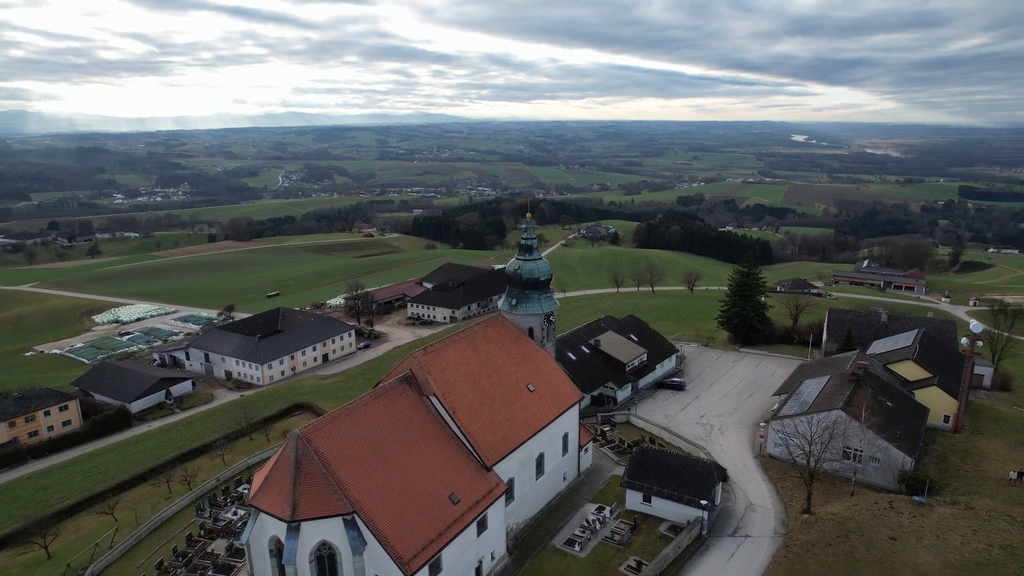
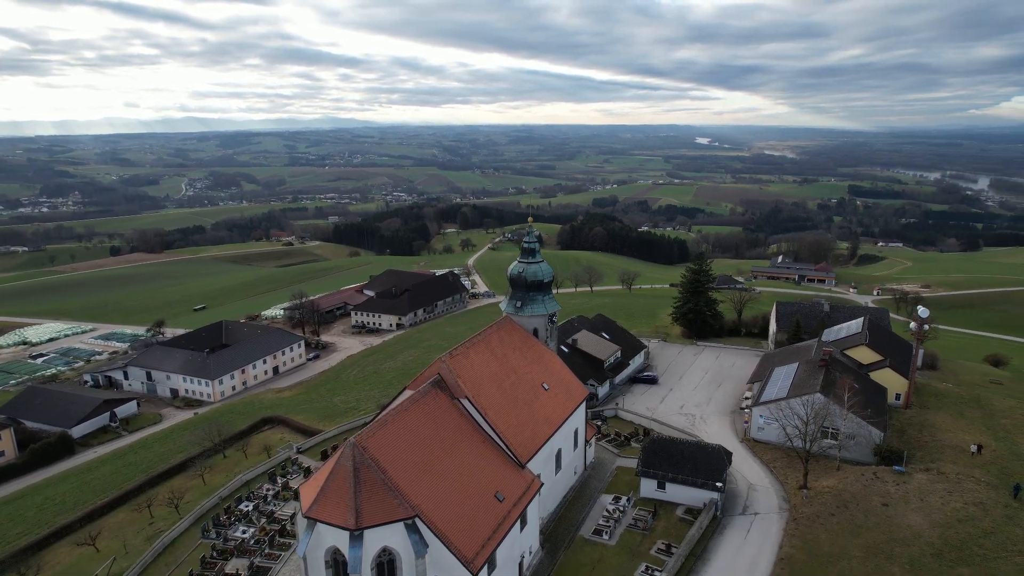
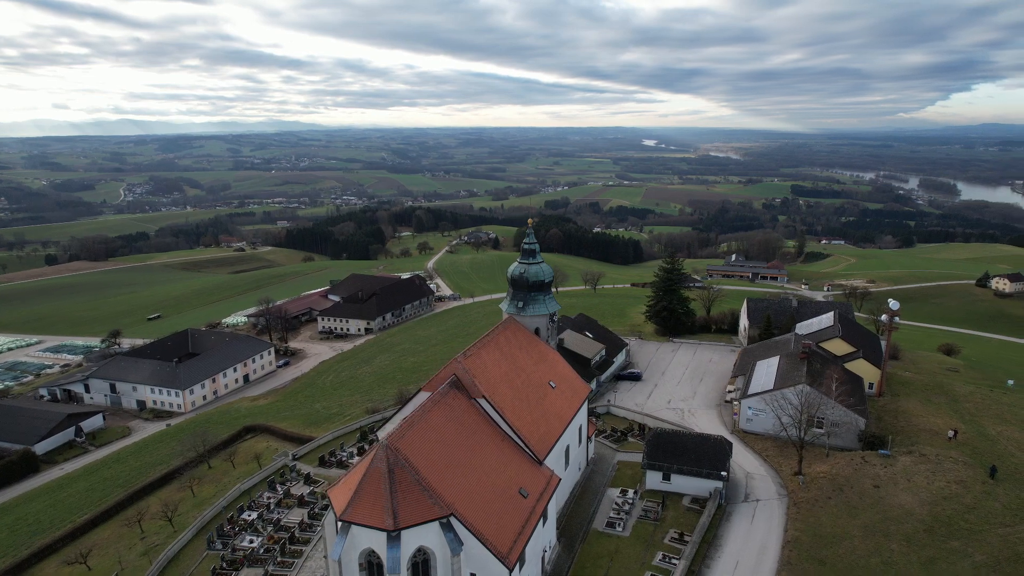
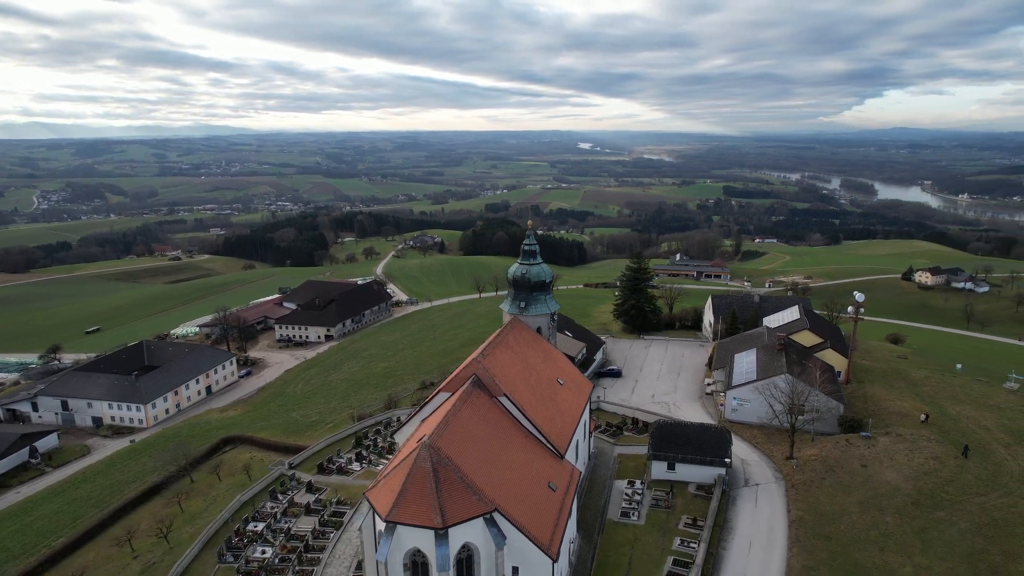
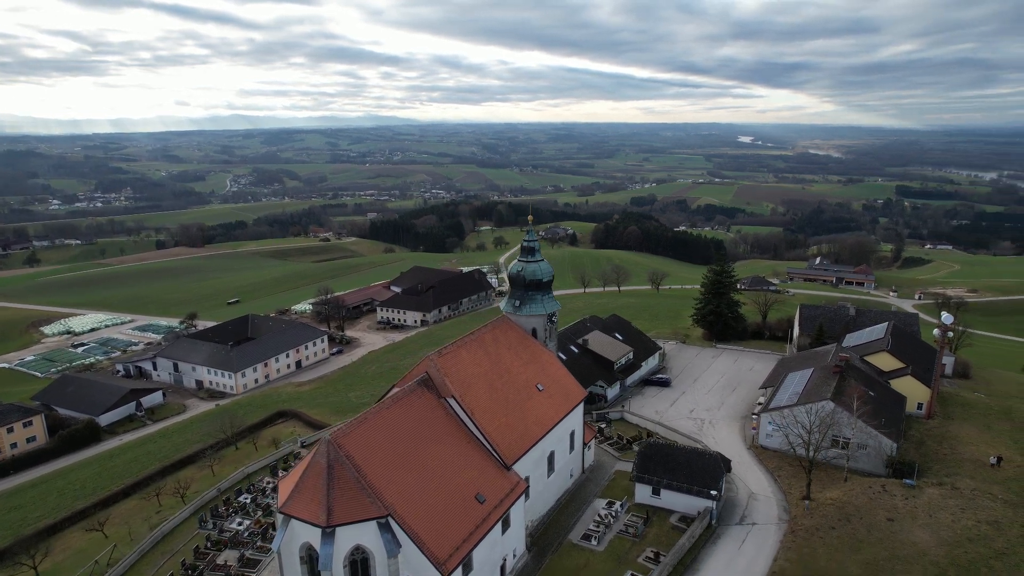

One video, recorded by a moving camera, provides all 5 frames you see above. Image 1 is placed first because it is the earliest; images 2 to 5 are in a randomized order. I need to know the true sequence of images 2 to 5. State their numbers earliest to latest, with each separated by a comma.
5, 2, 3, 4
